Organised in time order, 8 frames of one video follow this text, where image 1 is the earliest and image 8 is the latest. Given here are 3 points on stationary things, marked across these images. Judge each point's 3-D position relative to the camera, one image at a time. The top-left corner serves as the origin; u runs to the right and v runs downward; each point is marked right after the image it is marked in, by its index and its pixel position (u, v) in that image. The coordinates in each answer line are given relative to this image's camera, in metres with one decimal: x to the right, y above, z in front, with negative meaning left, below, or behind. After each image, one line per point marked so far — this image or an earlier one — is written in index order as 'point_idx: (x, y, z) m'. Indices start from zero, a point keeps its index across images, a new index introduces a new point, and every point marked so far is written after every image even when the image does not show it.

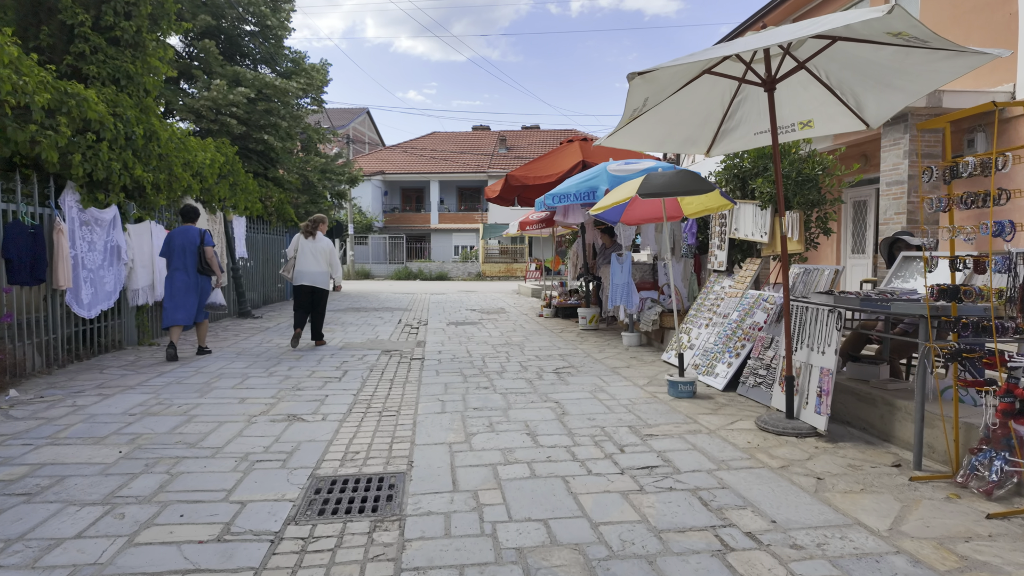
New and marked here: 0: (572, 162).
0: (+0.9, +2.0, +9.3) m
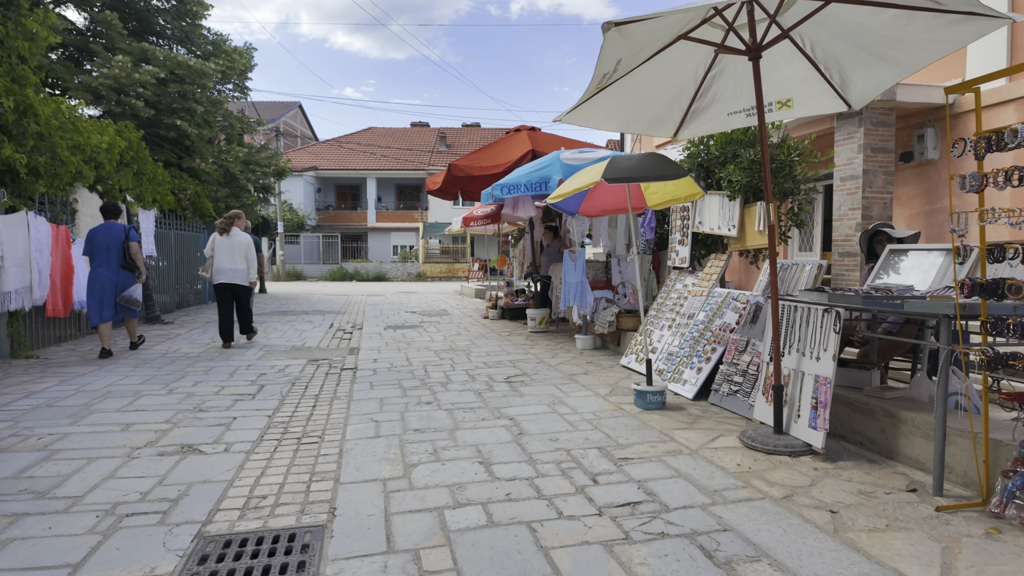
0: (+0.1, +2.0, +8.6) m
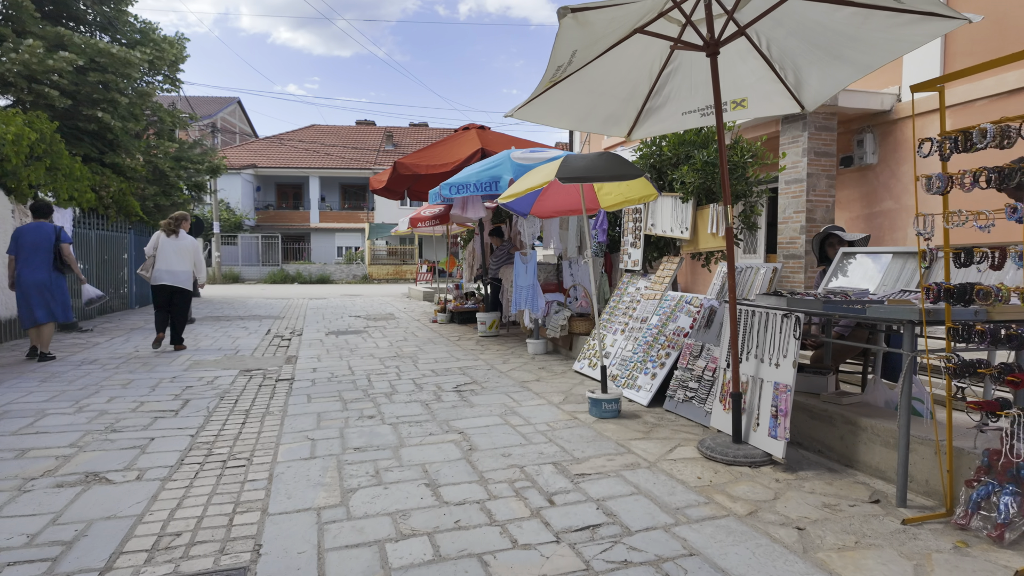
0: (-0.6, +1.9, +8.3) m
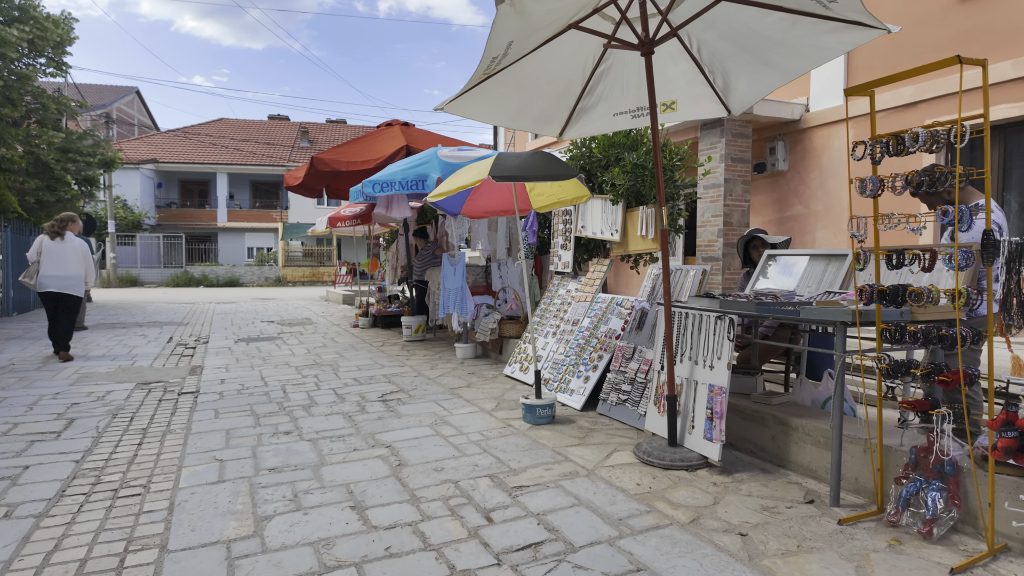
0: (-1.6, +1.9, +8.0) m
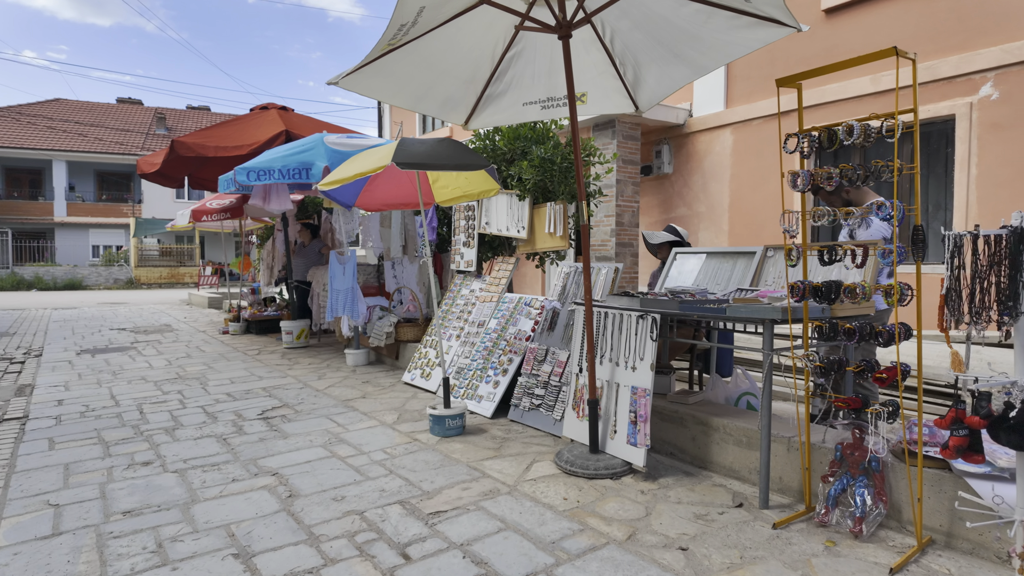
0: (-2.9, +1.9, +7.2) m
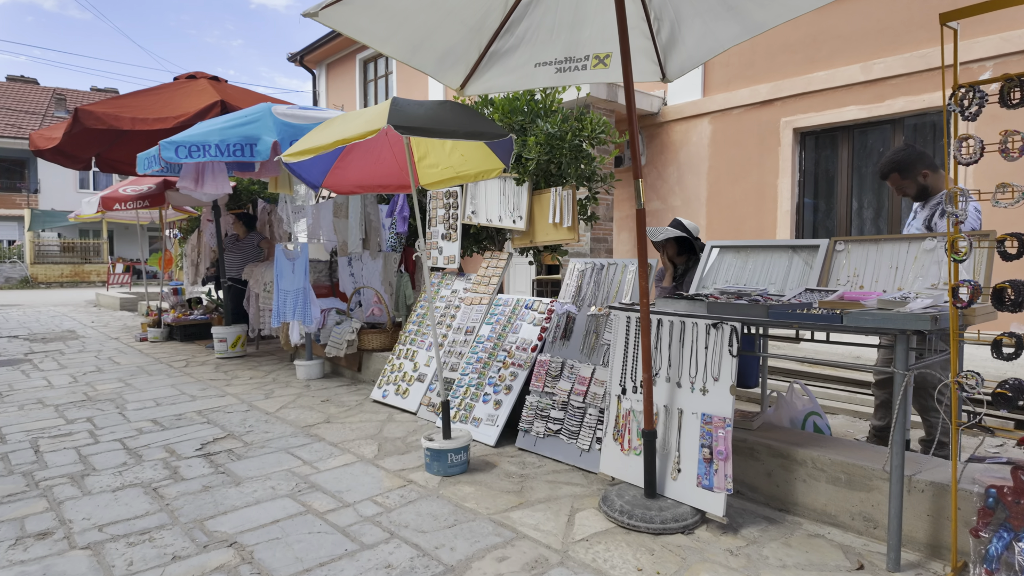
0: (-3.1, +1.9, +6.0) m
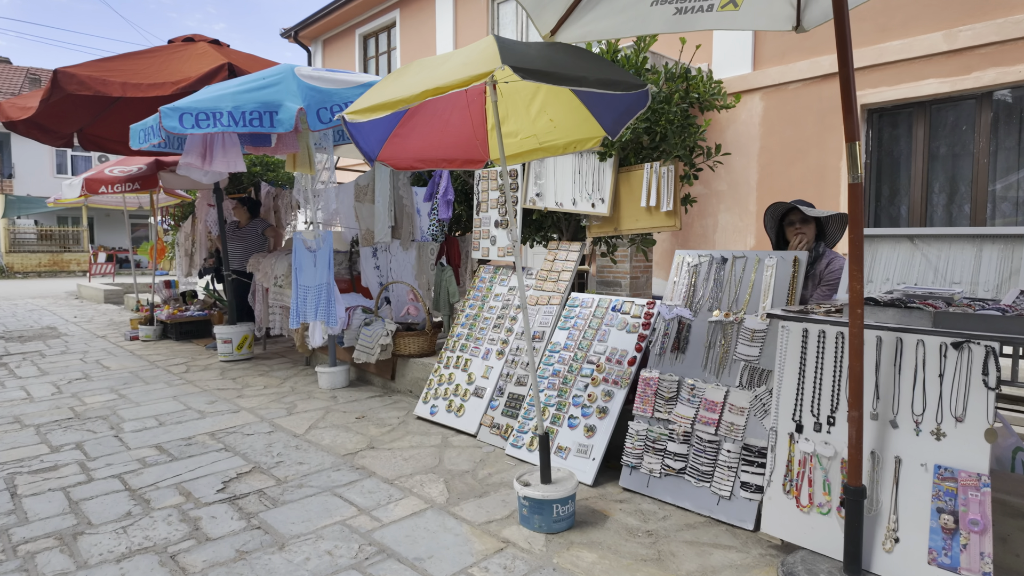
0: (-2.6, +1.9, +5.1) m
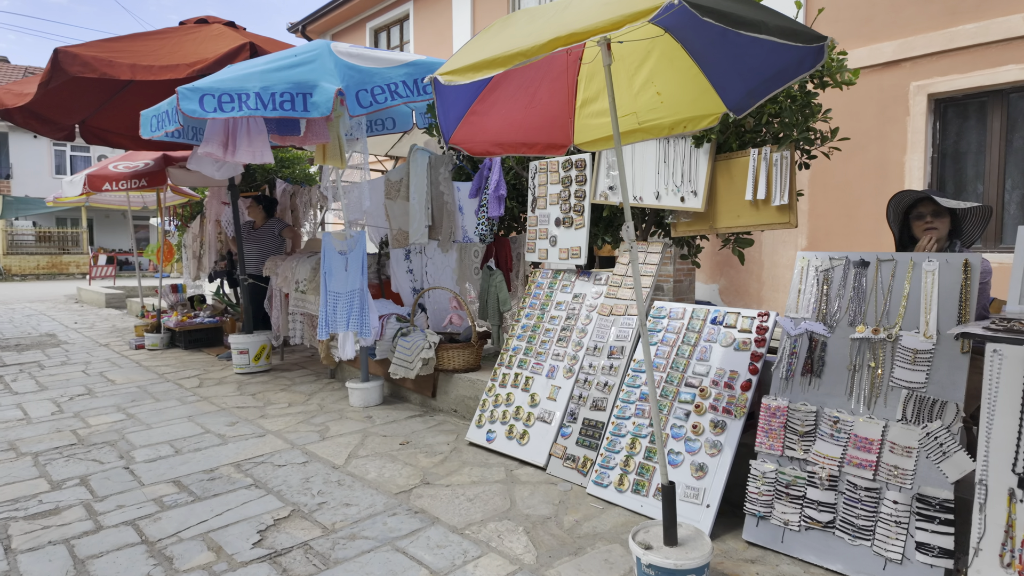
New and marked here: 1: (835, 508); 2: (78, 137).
0: (-2.2, +1.8, +4.6) m
1: (+1.3, -0.9, +2.4) m
2: (-3.9, +1.4, +5.4) m
